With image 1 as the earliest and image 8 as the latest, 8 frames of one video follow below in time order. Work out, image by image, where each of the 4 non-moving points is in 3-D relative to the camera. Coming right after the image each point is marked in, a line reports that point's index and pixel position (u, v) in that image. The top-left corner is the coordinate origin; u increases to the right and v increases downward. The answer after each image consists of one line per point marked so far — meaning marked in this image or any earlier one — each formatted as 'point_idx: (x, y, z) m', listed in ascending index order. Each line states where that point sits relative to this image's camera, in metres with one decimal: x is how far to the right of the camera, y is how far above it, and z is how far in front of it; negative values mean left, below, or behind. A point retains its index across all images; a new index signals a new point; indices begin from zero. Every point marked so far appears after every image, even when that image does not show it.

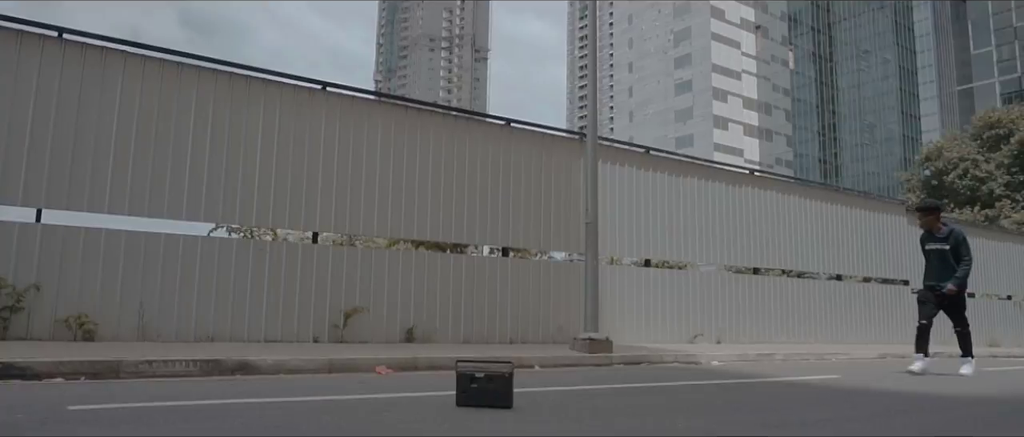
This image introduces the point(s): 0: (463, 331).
0: (-0.8, -1.9, +12.2) m
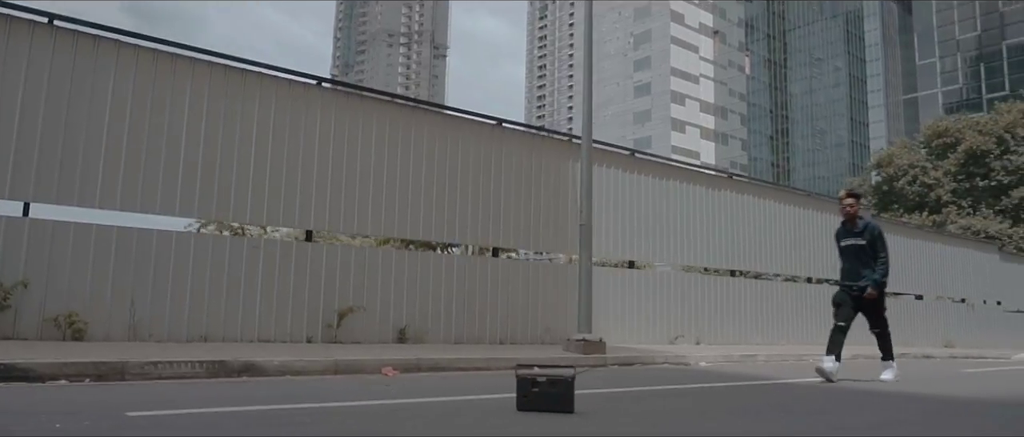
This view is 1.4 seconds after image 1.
0: (-0.9, -1.8, +12.2) m
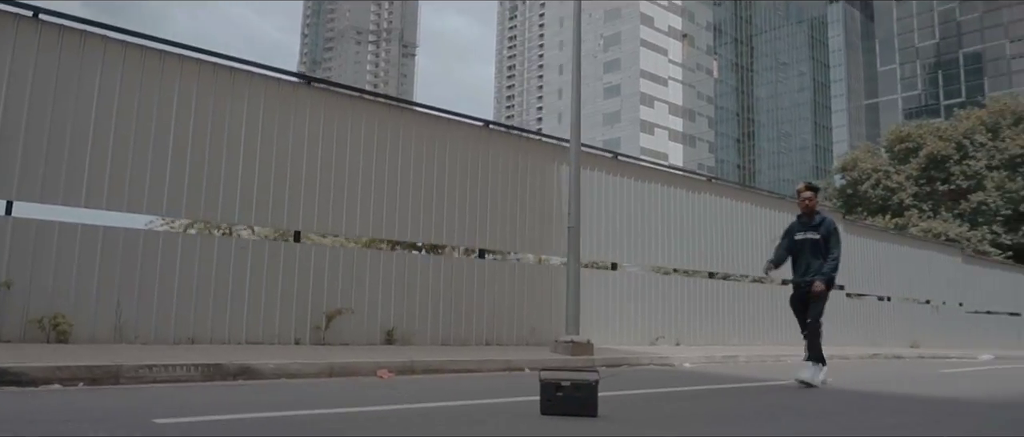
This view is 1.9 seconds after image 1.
0: (-1.1, -1.9, +12.1) m
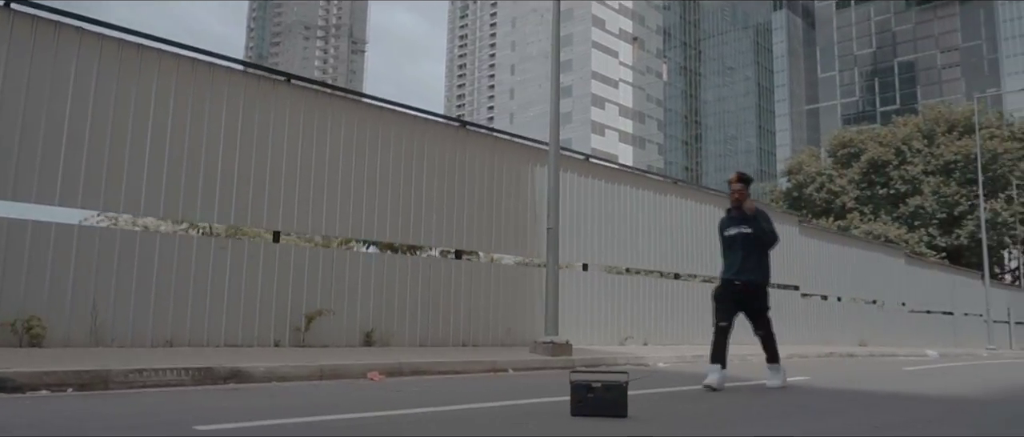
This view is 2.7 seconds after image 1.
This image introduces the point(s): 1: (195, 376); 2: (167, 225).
0: (-1.5, -1.9, +12.1) m
1: (-3.1, -1.5, +7.3) m
2: (-4.5, -0.1, +9.6) m
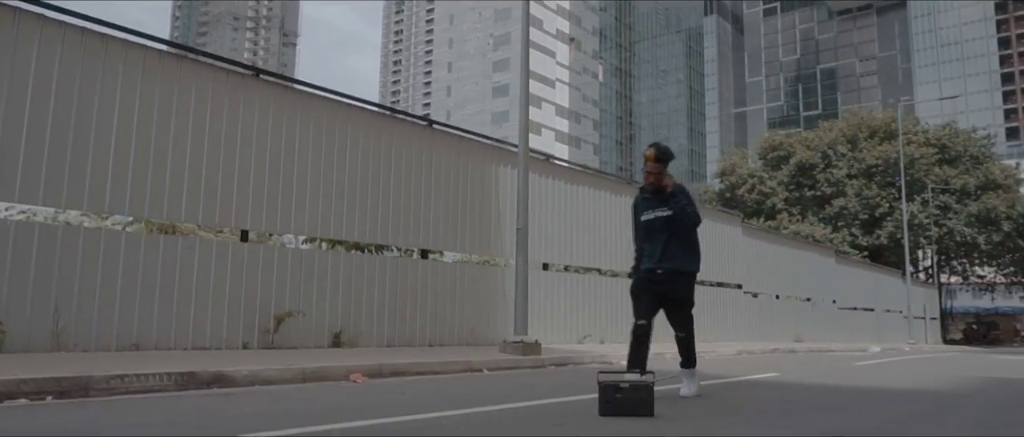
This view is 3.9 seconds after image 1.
0: (-2.0, -1.9, +12.0) m
1: (-3.2, -1.5, +7.0) m
2: (-4.7, -0.1, +9.2) m
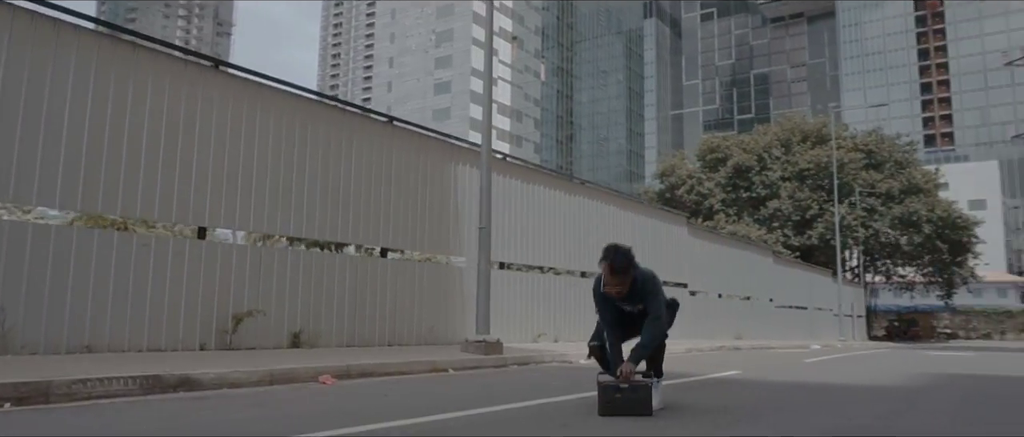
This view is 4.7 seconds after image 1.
0: (-2.6, -1.8, +11.7) m
1: (-3.3, -1.5, +6.7) m
2: (-5.1, 0.0, +8.8) m
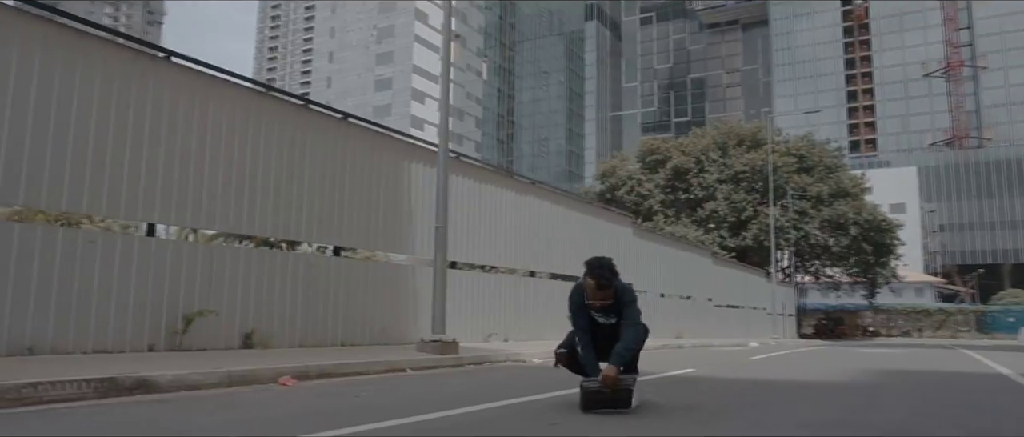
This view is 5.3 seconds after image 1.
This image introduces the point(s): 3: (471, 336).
0: (-3.3, -1.8, +11.5) m
1: (-3.6, -1.5, +6.5) m
2: (-5.5, 0.0, +8.4) m
3: (-0.9, -2.5, +16.0) m
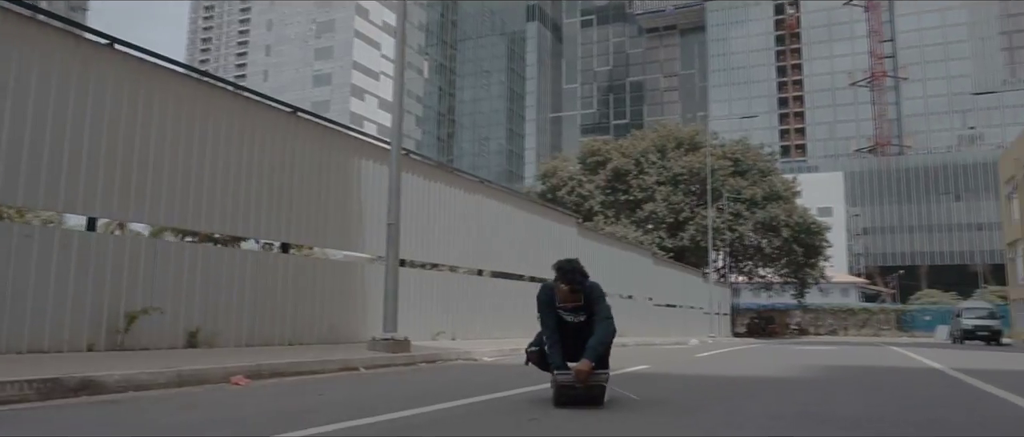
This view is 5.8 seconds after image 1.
0: (-4.0, -1.7, +11.2) m
1: (-3.9, -1.4, +6.2) m
2: (-5.9, +0.1, +7.9) m
3: (-2.0, -2.5, +15.9) m
